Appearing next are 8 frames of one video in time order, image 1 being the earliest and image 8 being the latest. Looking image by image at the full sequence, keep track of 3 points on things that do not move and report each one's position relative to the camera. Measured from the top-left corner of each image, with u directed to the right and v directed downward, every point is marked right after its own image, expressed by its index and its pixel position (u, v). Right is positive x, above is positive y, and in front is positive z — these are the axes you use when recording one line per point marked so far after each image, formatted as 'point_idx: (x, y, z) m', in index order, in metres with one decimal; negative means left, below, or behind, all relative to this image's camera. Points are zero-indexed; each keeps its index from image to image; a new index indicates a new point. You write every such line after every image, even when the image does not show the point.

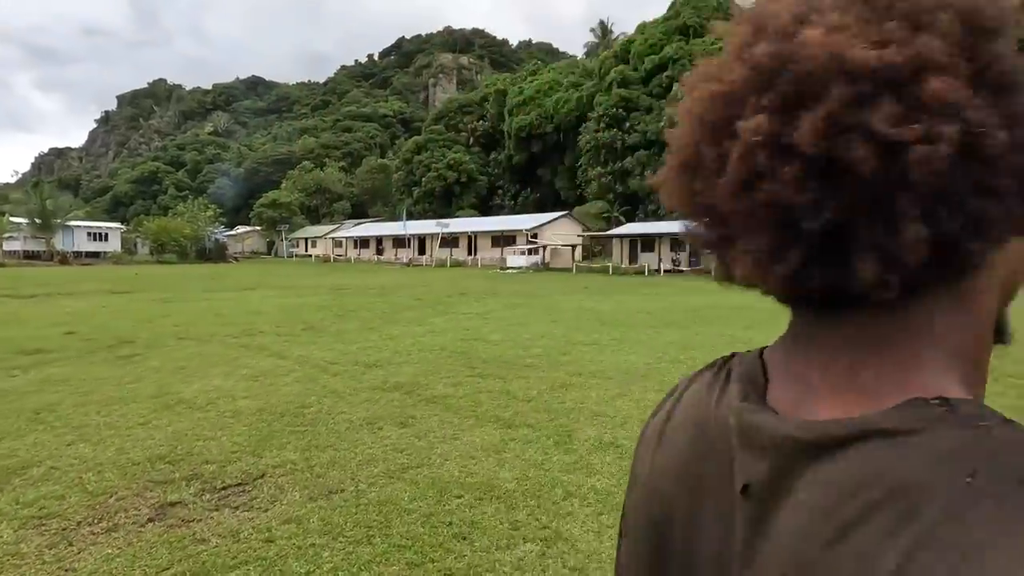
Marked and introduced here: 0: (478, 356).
0: (-0.6, -1.1, +8.8) m
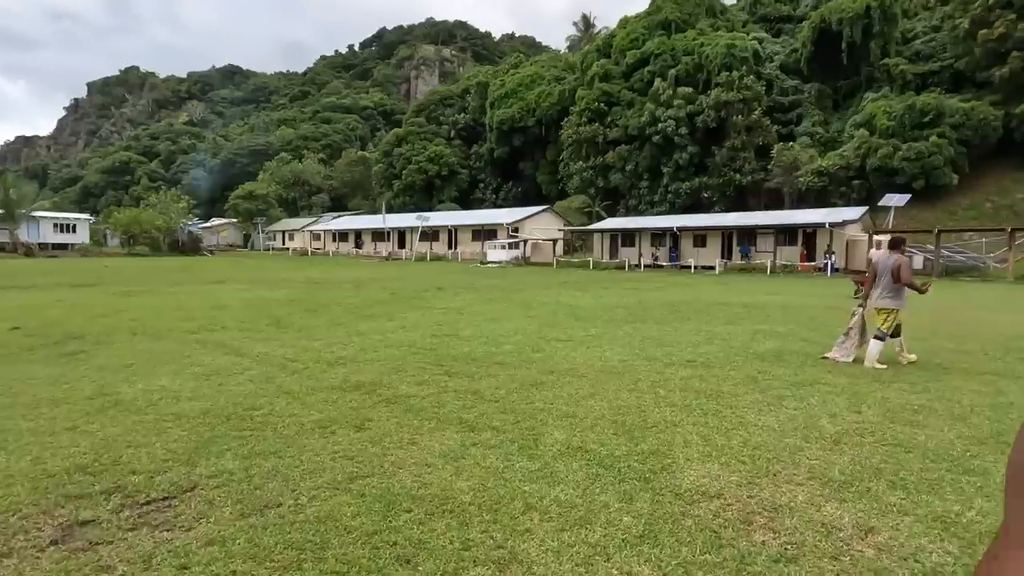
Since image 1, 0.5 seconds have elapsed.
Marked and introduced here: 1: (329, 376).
0: (-1.0, -1.0, +8.5) m
1: (-2.4, -1.2, +7.1) m
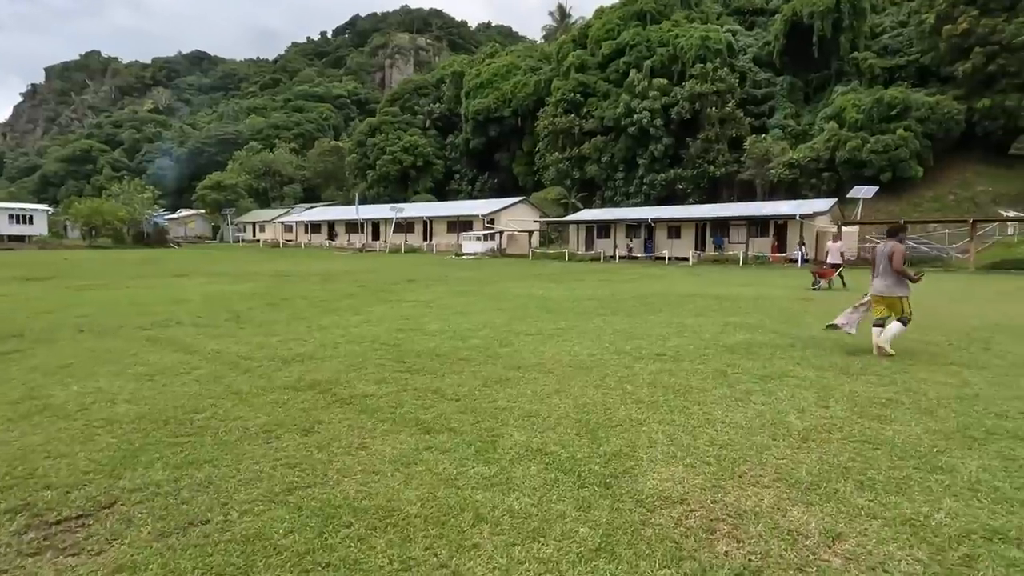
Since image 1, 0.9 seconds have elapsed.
0: (-1.5, -0.9, +8.2) m
1: (-2.9, -1.1, +6.8) m
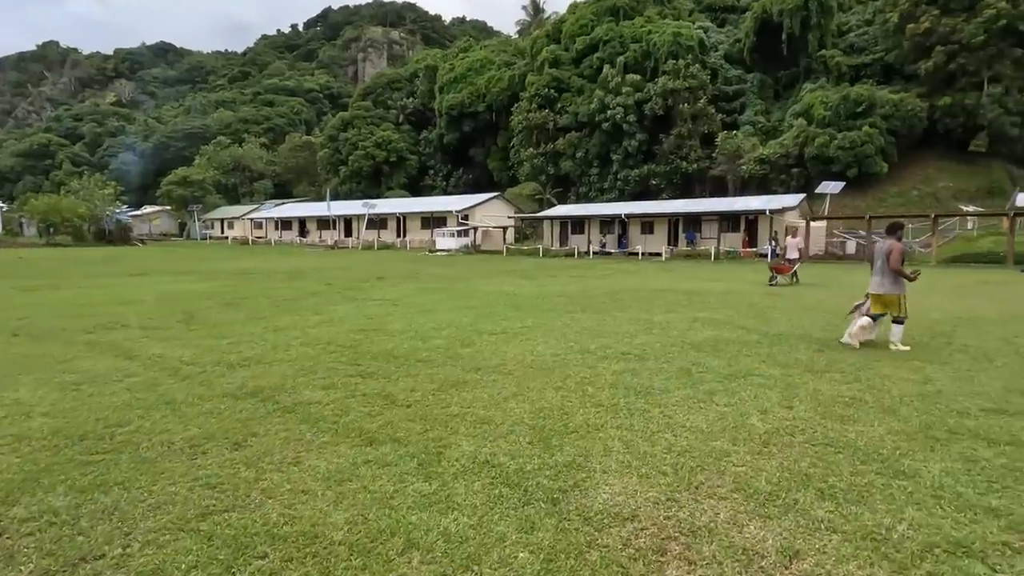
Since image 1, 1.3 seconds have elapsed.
0: (-2.1, -0.9, +7.8) m
1: (-3.4, -1.1, +6.3) m
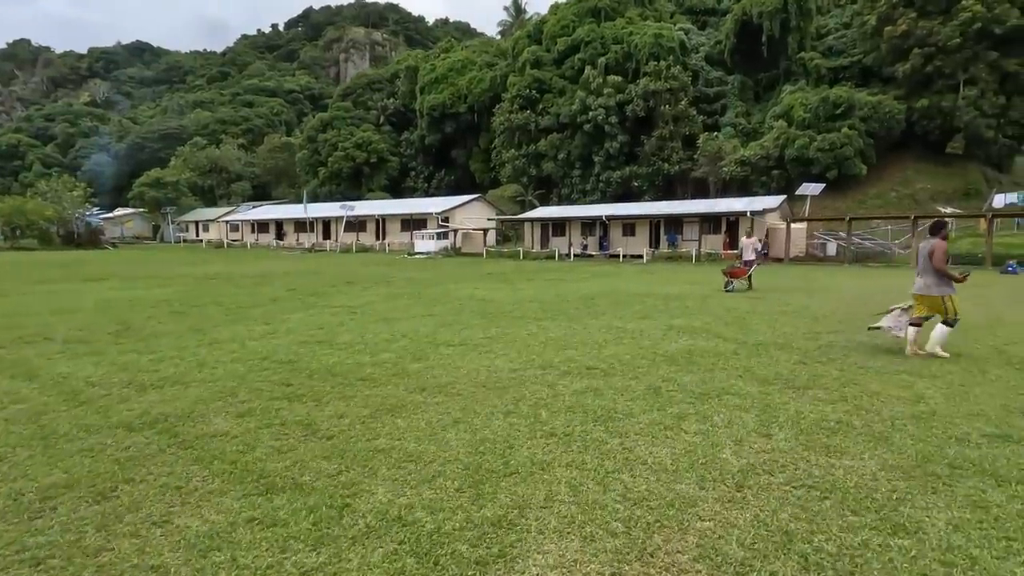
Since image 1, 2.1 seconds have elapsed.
0: (-2.7, -1.0, +7.0) m
1: (-3.9, -1.2, +5.5) m
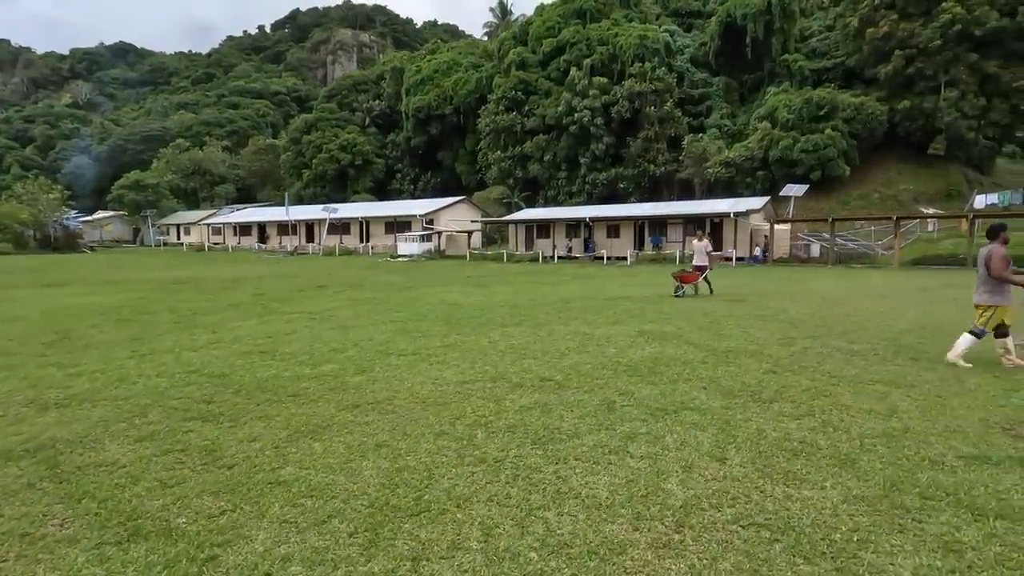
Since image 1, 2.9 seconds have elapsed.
0: (-3.3, -1.1, +6.4) m
1: (-4.5, -1.3, +4.9) m
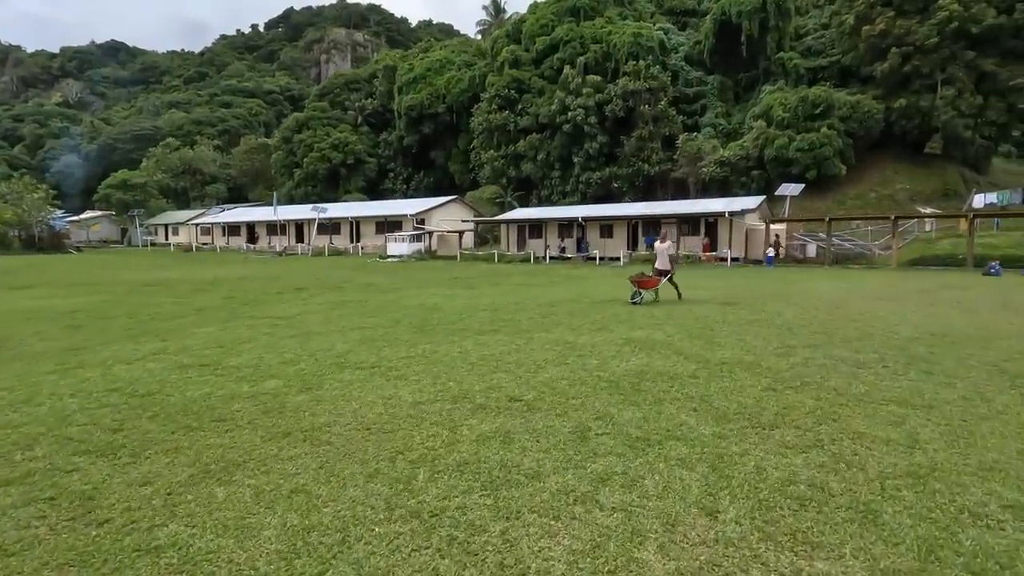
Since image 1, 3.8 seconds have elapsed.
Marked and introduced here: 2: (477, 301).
0: (-3.7, -1.2, +5.6) m
1: (-4.9, -1.4, +4.1) m
2: (-1.0, -0.4, +15.0) m
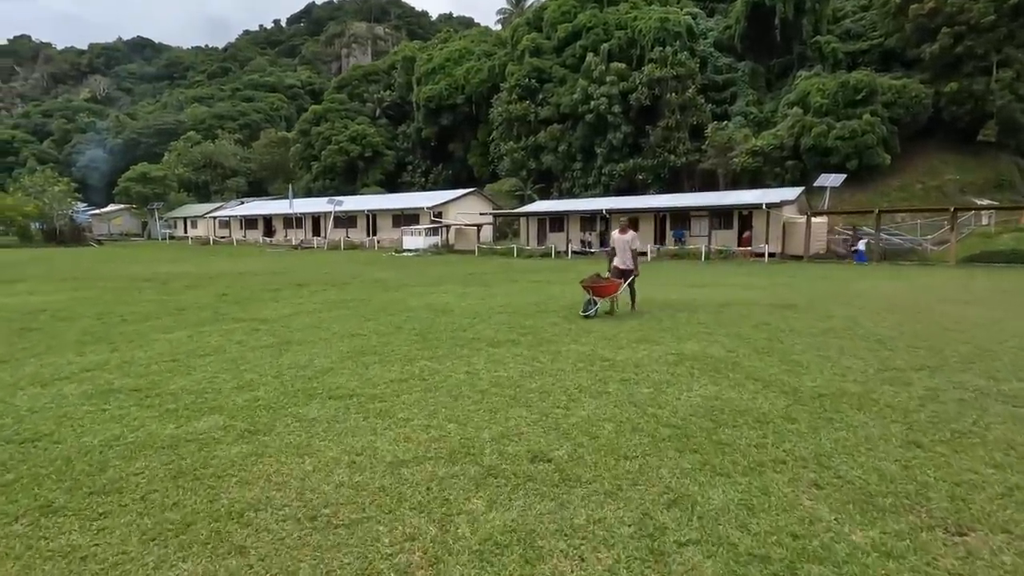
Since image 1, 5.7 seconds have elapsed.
0: (-3.5, -1.2, +4.0) m
1: (-4.8, -1.4, +2.5) m
2: (-0.5, -0.3, +13.2) m
